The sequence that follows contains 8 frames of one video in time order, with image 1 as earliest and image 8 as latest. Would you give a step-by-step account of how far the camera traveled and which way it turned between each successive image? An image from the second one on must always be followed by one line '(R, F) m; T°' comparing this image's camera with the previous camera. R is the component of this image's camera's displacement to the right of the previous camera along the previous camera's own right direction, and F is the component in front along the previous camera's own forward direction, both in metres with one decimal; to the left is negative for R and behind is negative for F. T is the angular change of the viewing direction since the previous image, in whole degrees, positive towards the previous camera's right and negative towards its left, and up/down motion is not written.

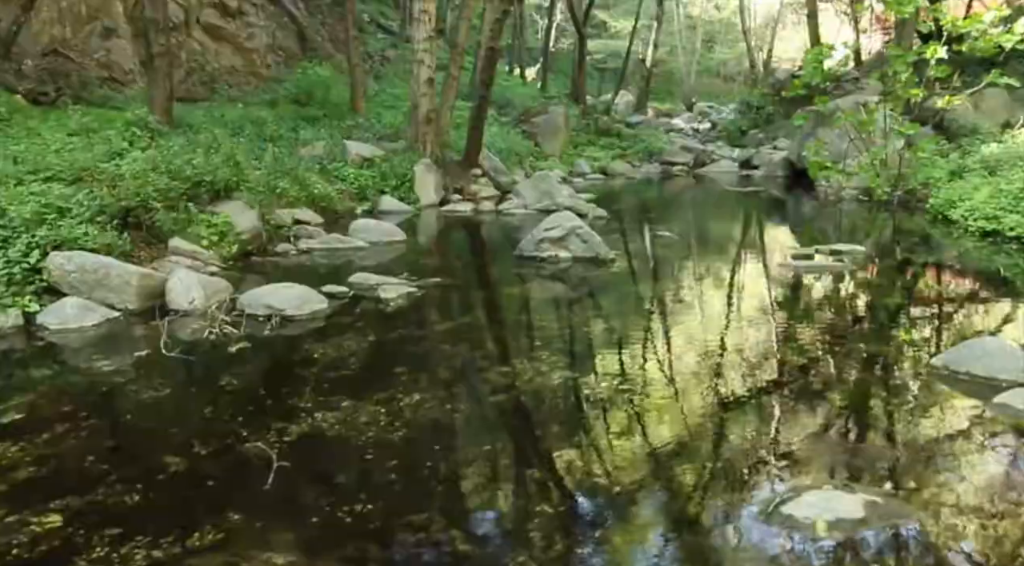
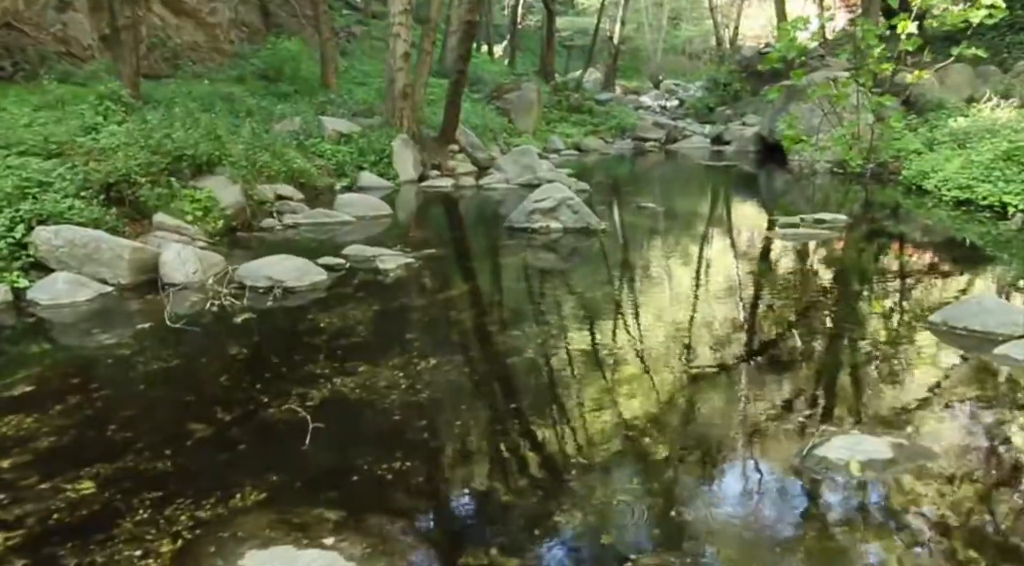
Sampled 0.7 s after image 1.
(-0.4, 0.0) m; +3°
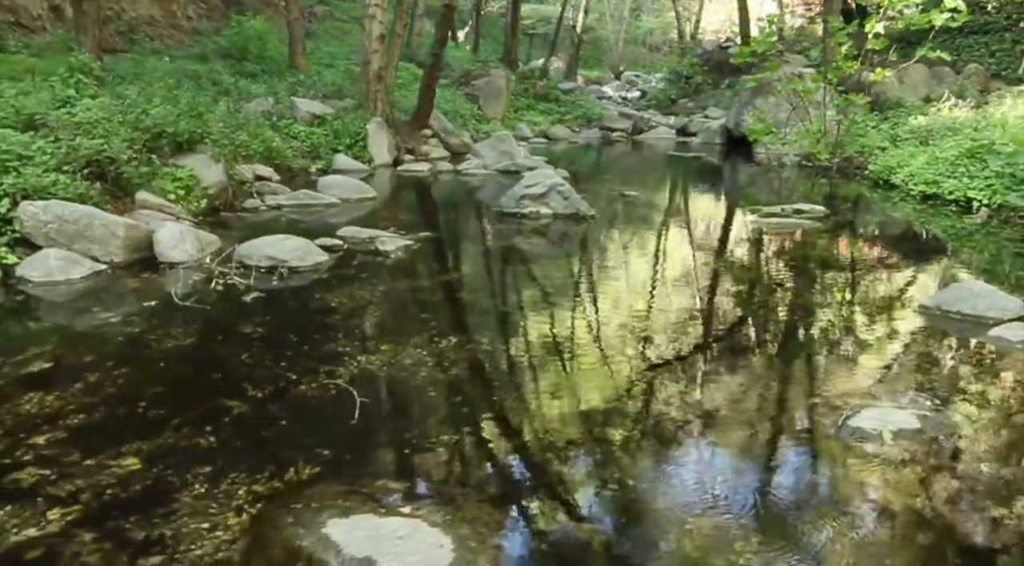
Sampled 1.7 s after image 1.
(-0.5, -0.1) m; +4°
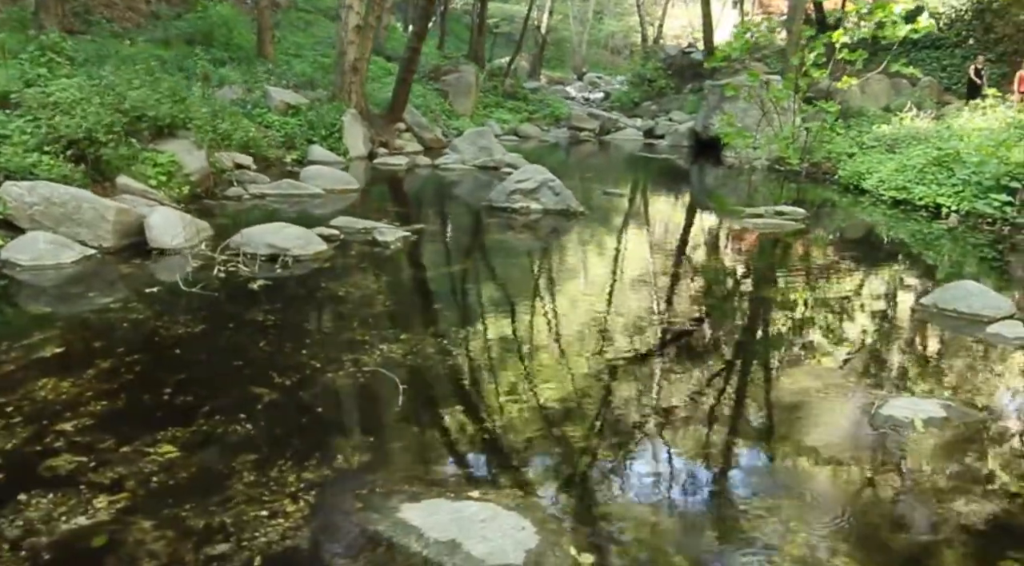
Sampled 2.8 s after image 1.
(-0.5, 0.0) m; +4°
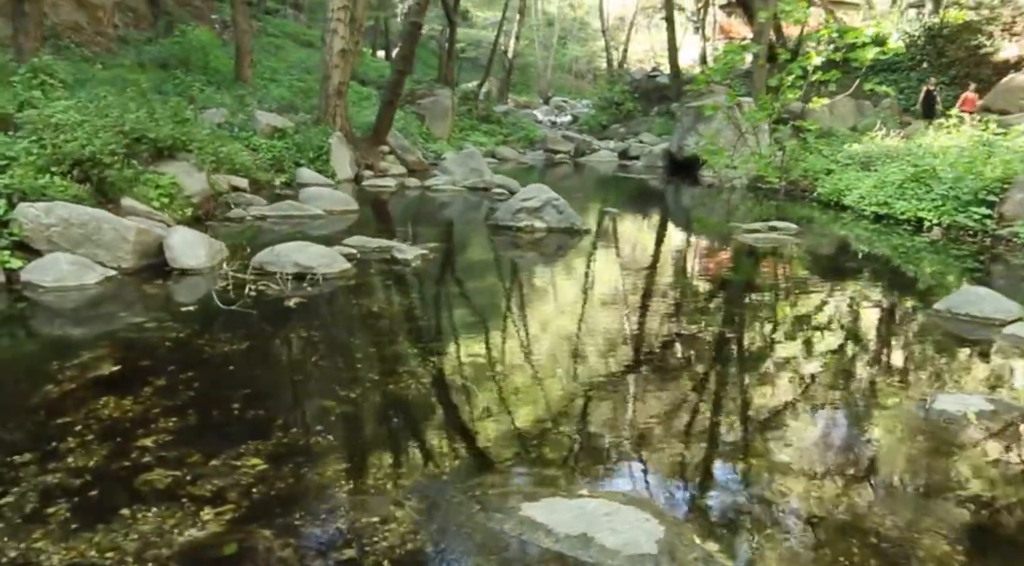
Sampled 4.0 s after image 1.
(-0.6, -0.1) m; +3°
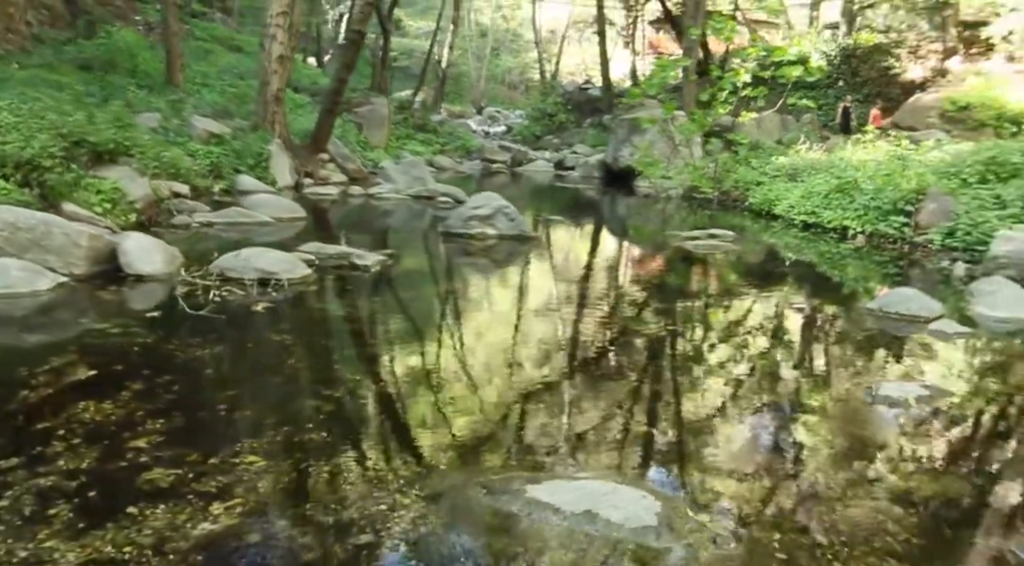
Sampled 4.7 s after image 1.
(-0.3, -0.2) m; +5°
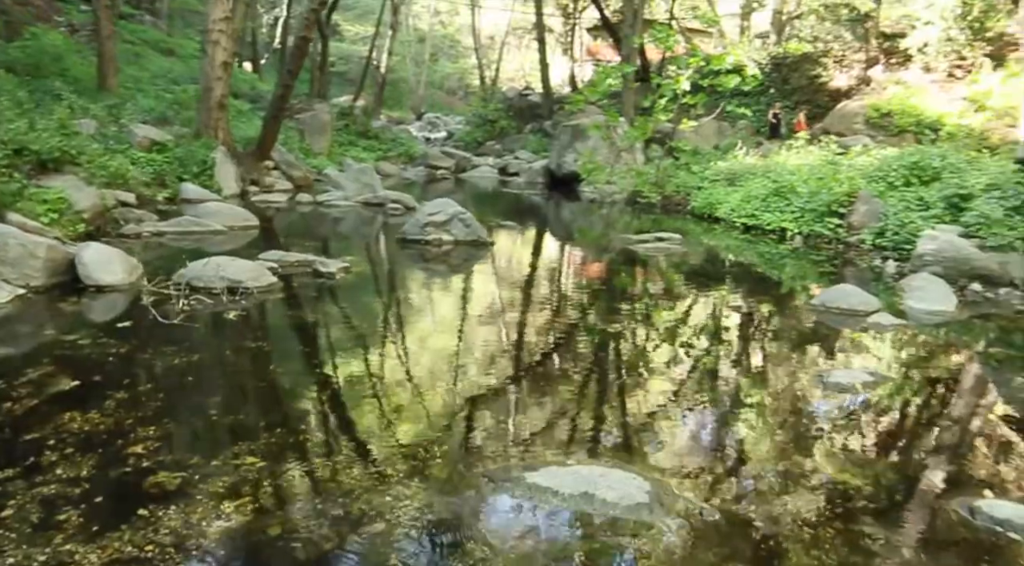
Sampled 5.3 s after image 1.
(-0.3, -0.2) m; +4°
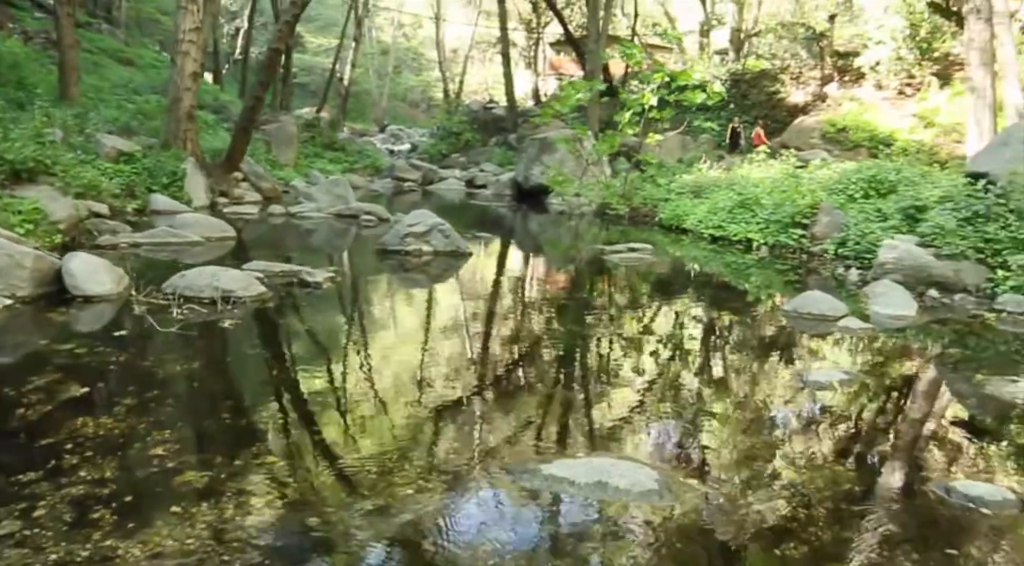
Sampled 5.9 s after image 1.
(-0.3, -0.2) m; +3°
